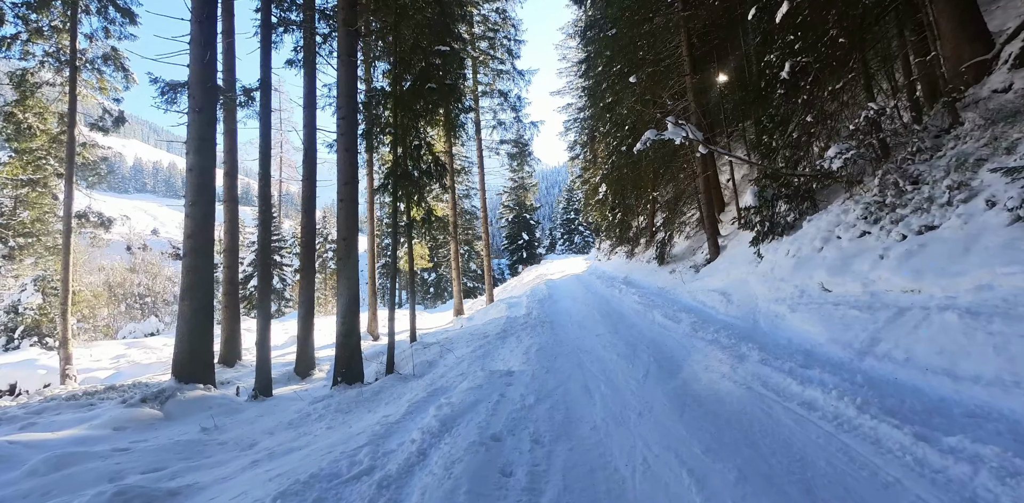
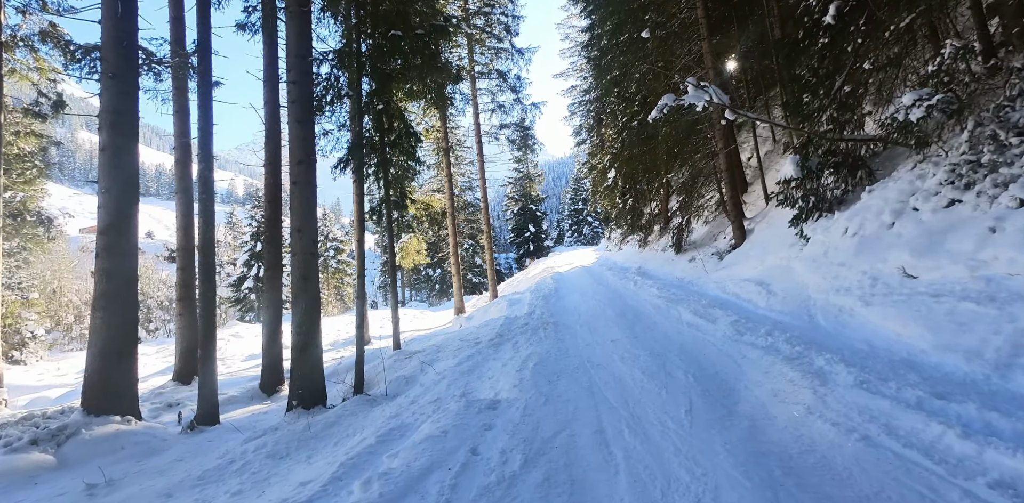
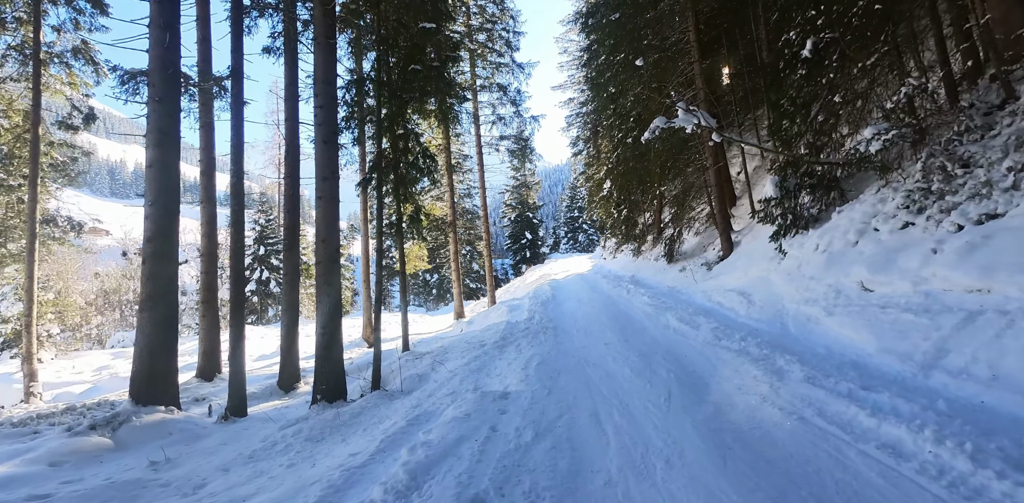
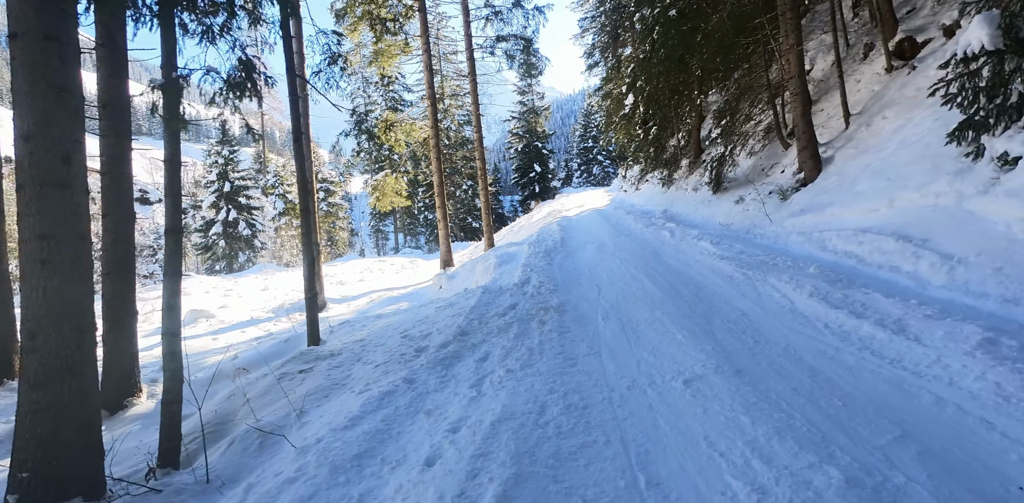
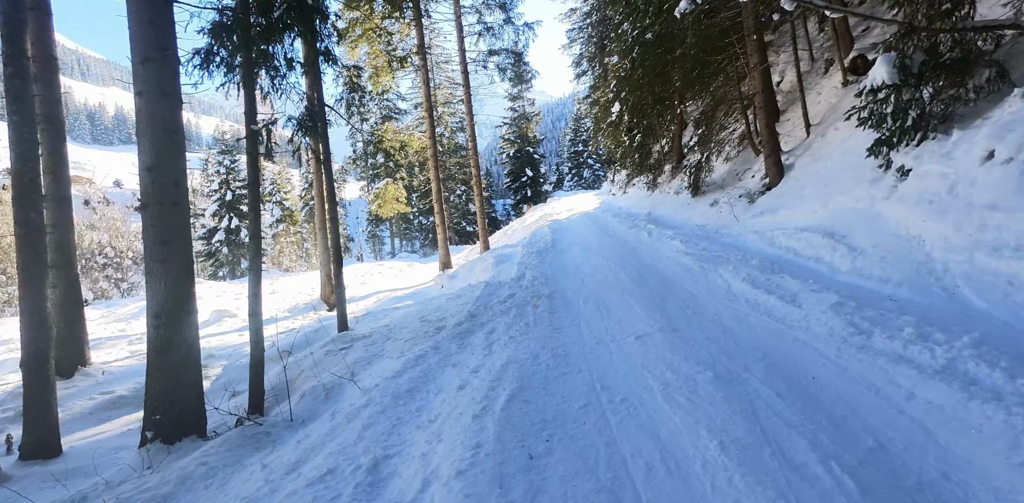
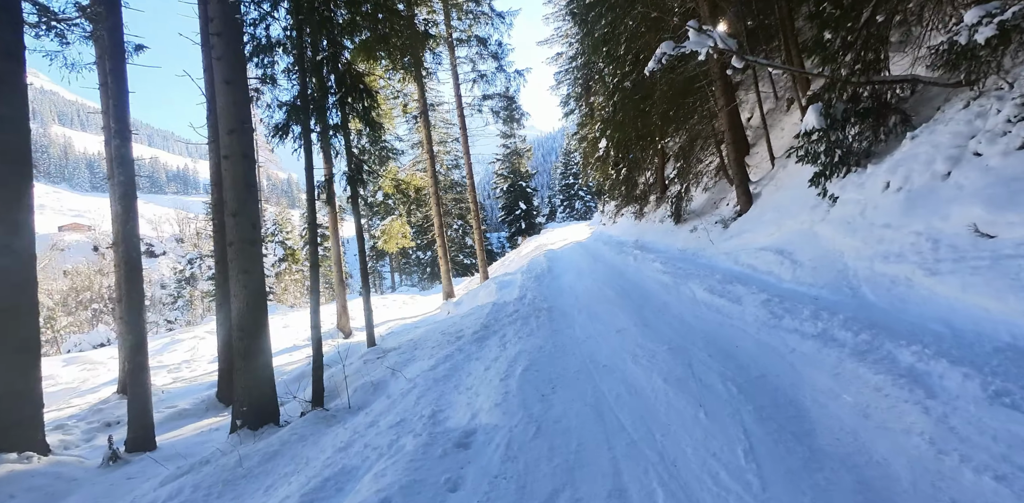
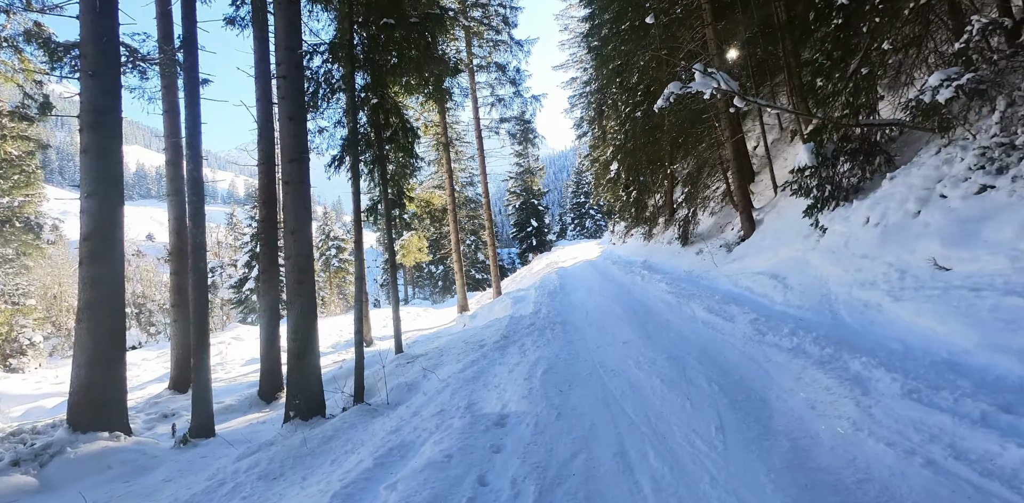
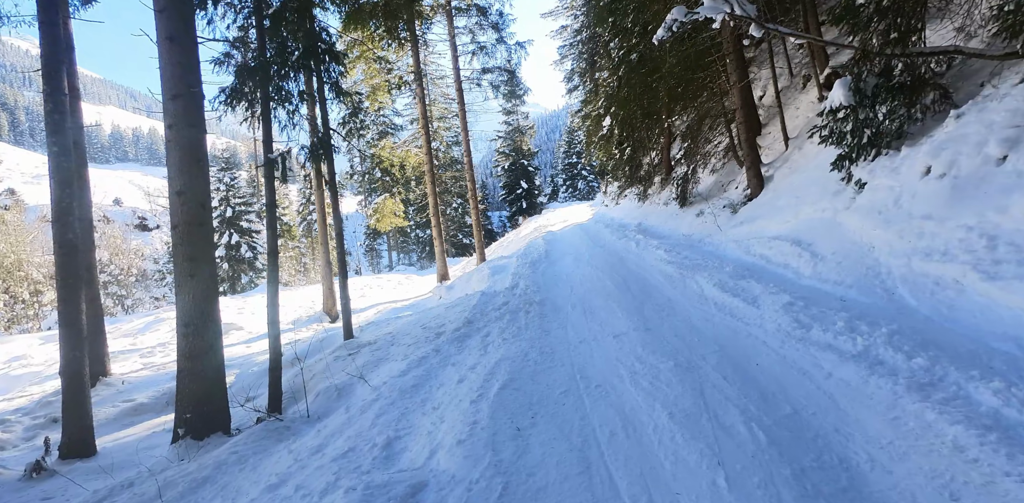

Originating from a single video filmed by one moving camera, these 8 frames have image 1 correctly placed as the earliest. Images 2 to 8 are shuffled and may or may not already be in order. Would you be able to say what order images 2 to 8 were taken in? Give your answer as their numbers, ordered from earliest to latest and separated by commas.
3, 2, 7, 6, 8, 5, 4
